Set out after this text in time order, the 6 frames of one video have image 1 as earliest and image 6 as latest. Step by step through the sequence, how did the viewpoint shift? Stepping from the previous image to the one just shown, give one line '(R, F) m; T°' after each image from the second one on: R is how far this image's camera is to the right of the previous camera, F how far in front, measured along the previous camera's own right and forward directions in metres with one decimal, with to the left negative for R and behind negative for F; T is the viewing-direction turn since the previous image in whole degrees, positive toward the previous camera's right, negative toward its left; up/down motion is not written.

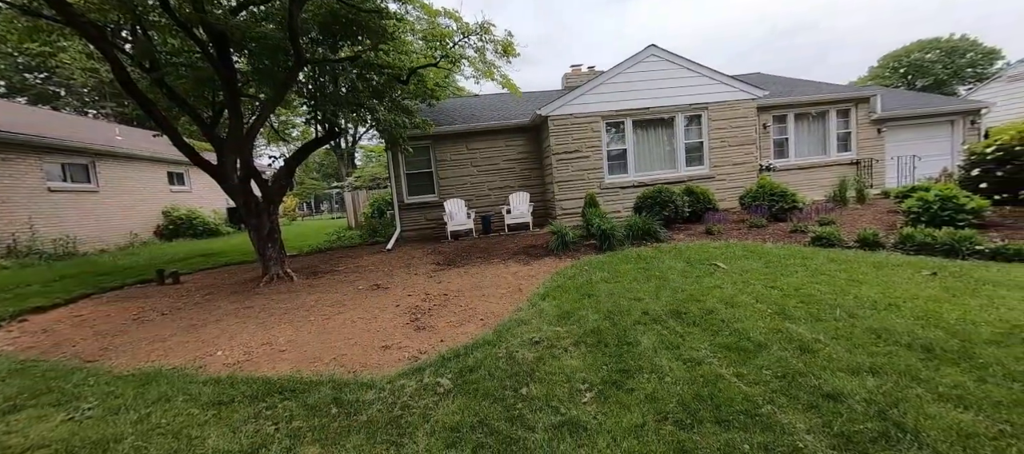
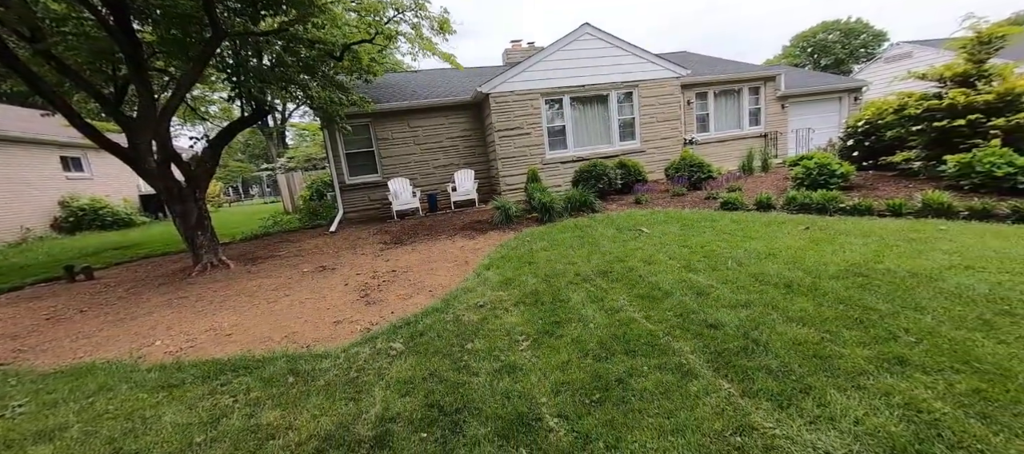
(+0.1, -0.3) m; +8°
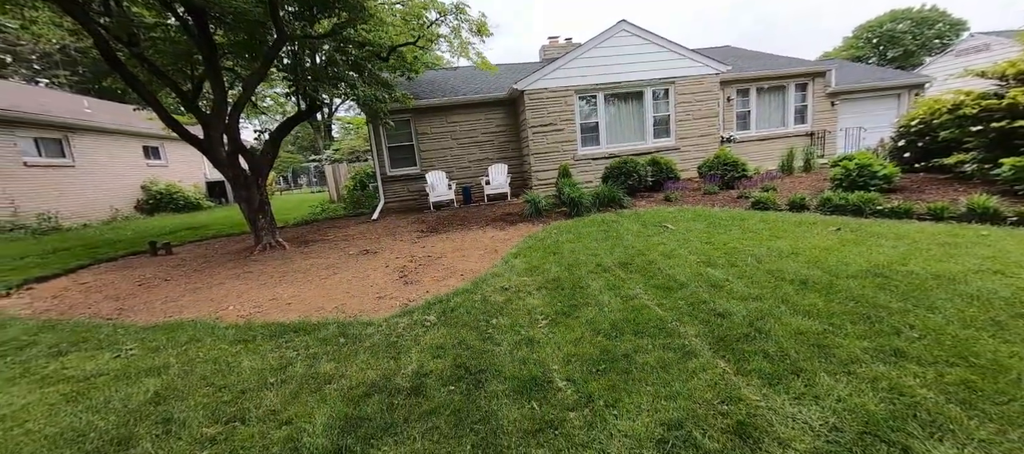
(+0.1, -0.3) m; -5°
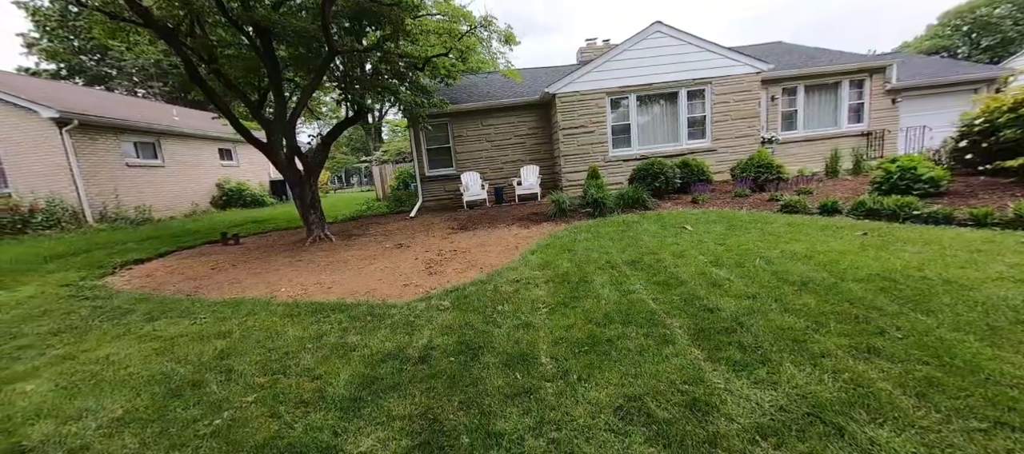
(+0.3, -0.3) m; -6°
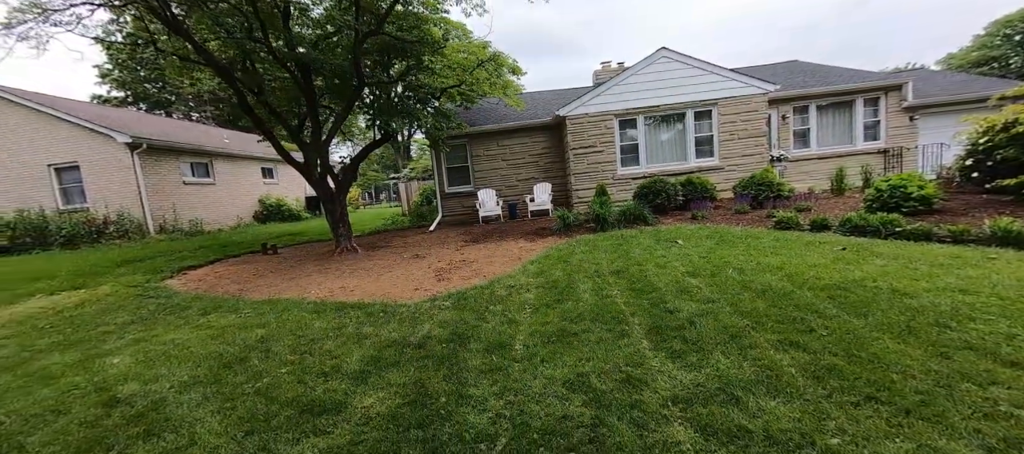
(+0.3, -0.5) m; -4°
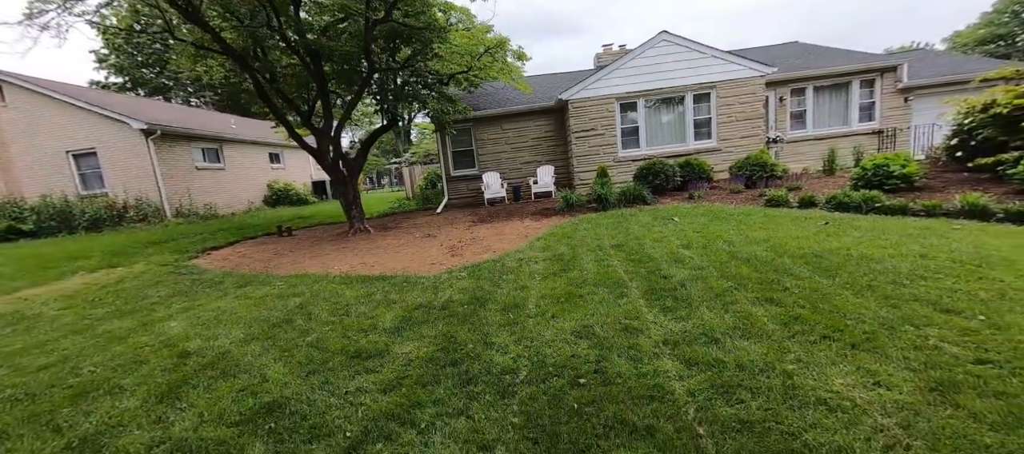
(-0.1, -0.4) m; 0°
